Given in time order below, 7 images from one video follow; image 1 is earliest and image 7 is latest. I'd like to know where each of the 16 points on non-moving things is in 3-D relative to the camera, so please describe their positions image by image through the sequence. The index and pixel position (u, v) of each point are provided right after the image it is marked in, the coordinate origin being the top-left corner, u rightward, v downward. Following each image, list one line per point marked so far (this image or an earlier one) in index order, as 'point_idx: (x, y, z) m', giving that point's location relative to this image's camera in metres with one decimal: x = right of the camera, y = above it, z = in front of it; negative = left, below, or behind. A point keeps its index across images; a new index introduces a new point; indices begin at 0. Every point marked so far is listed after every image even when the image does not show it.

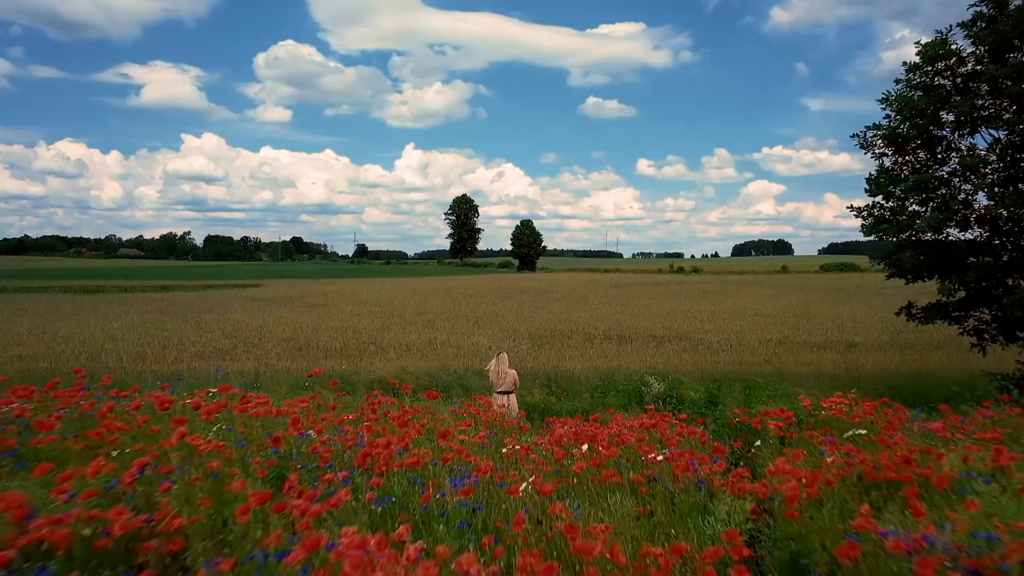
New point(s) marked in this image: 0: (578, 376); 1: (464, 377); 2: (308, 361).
0: (+1.0, -1.4, +12.6) m
1: (-0.7, -1.4, +12.2) m
2: (-3.5, -1.3, +14.6) m
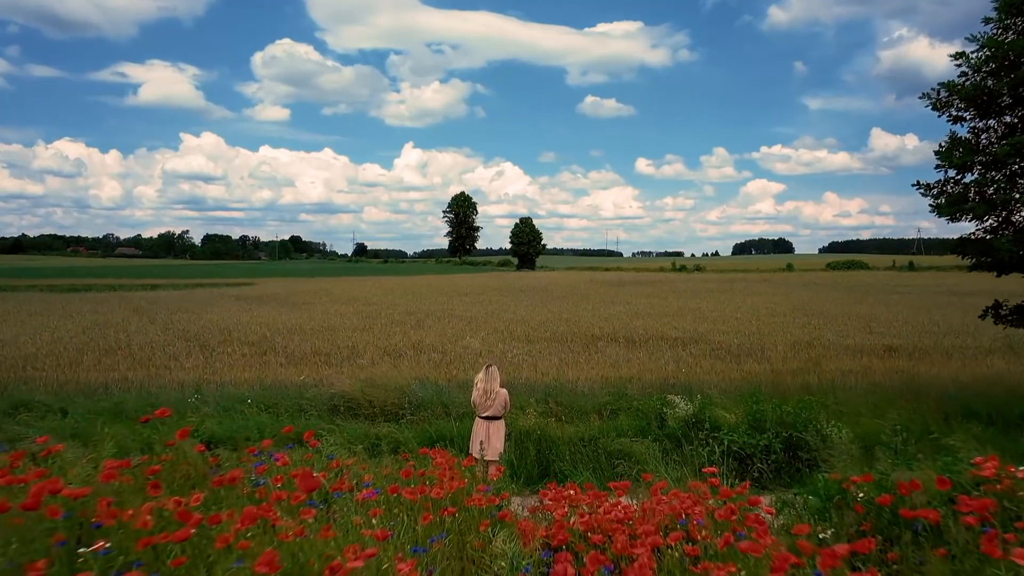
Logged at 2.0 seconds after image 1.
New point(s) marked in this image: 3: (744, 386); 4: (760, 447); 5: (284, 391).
0: (+0.9, -1.3, +10.5) m
1: (-0.9, -1.3, +10.0) m
2: (-3.7, -1.2, +12.5) m
3: (+2.9, -1.3, +10.3) m
4: (+2.2, -1.4, +7.3) m
5: (-2.9, -1.3, +10.6) m
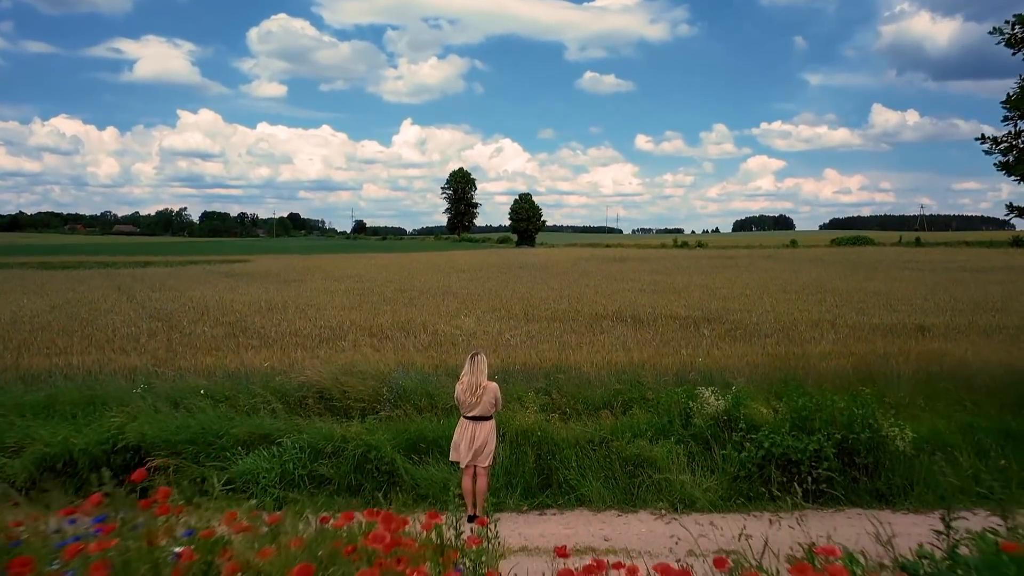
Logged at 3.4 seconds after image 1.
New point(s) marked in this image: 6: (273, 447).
0: (+0.9, -1.0, +9.2) m
1: (-0.9, -1.0, +8.7) m
2: (-3.7, -0.9, +11.1) m
3: (+2.8, -1.0, +9.0) m
4: (+2.1, -1.2, +6.0) m
5: (-2.9, -1.0, +9.2) m
6: (-1.8, -1.2, +6.4) m
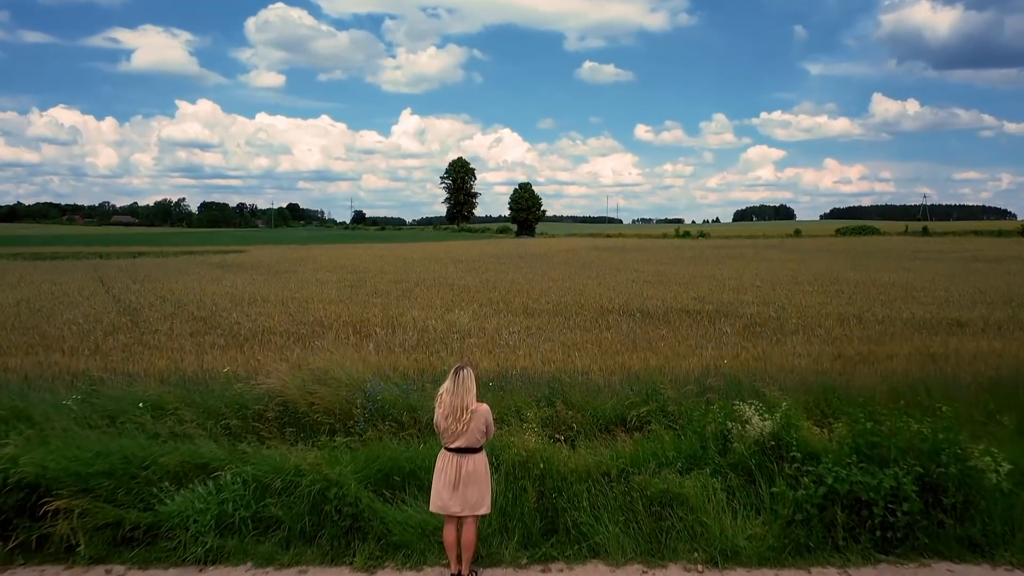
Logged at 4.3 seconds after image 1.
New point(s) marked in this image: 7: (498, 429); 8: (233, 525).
0: (+0.8, -1.0, +7.9) m
1: (-0.9, -0.9, +7.4) m
2: (-3.7, -0.8, +9.9) m
3: (+2.8, -0.9, +7.7) m
4: (+2.1, -1.2, +4.7) m
5: (-3.0, -0.9, +8.0) m
6: (-1.9, -1.2, +5.1) m
7: (-0.1, -1.1, +6.5) m
8: (-1.6, -1.4, +4.8) m
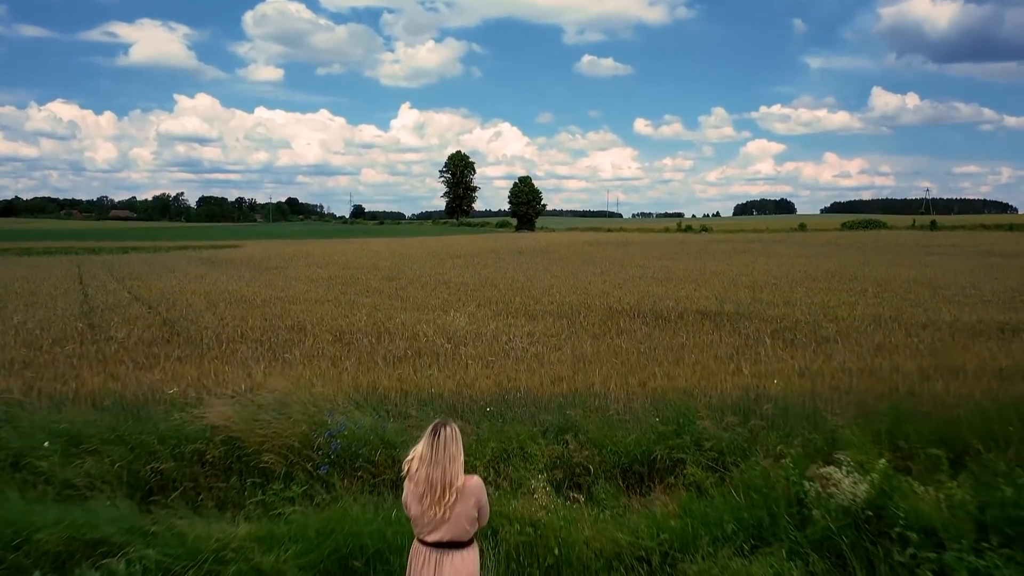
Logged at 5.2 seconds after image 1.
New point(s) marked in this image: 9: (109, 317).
0: (+0.8, -1.0, +6.5) m
1: (-0.9, -1.0, +6.0) m
2: (-3.7, -0.8, +8.5) m
3: (+2.8, -1.0, +6.3) m
4: (+2.1, -1.2, +3.3) m
5: (-2.9, -1.0, +6.6) m
6: (-1.9, -1.3, +3.7) m
7: (-0.1, -1.1, +5.1) m
8: (-1.6, -1.4, +3.4) m
9: (-6.7, -0.5, +13.8) m
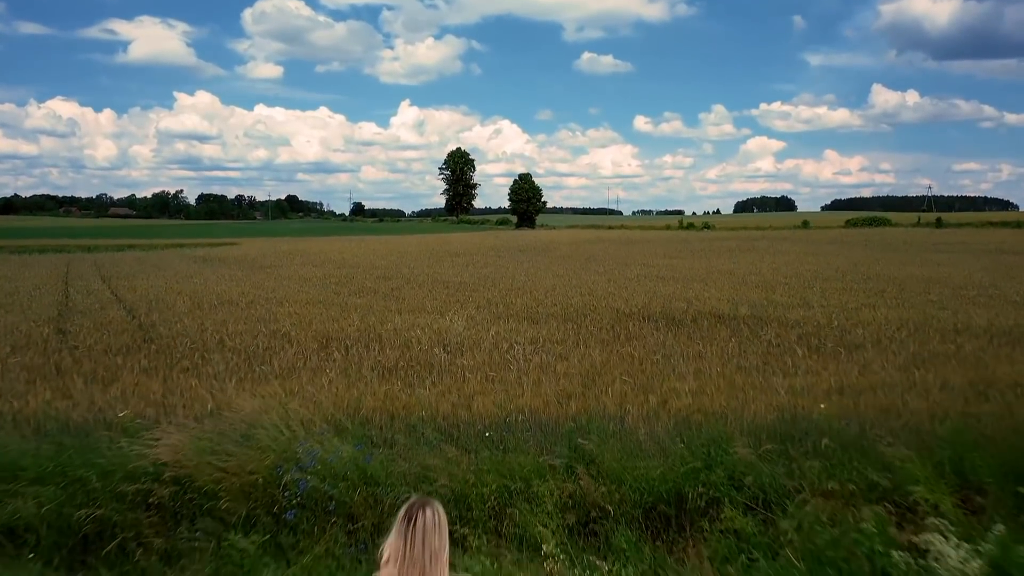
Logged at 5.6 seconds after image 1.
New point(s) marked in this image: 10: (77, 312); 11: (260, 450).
0: (+0.9, -1.0, +5.6) m
1: (-0.9, -1.1, +5.1) m
2: (-3.7, -0.9, +7.6) m
3: (+2.8, -1.0, +5.4) m
4: (+2.2, -1.3, +2.5) m
5: (-2.9, -1.0, +5.7) m
6: (-1.8, -1.3, +2.8) m
7: (-0.1, -1.2, +4.2) m
8: (-1.6, -1.5, +2.5) m
9: (-6.7, -0.5, +12.9) m
10: (-7.4, -0.4, +14.2) m
11: (-1.6, -1.0, +5.2) m
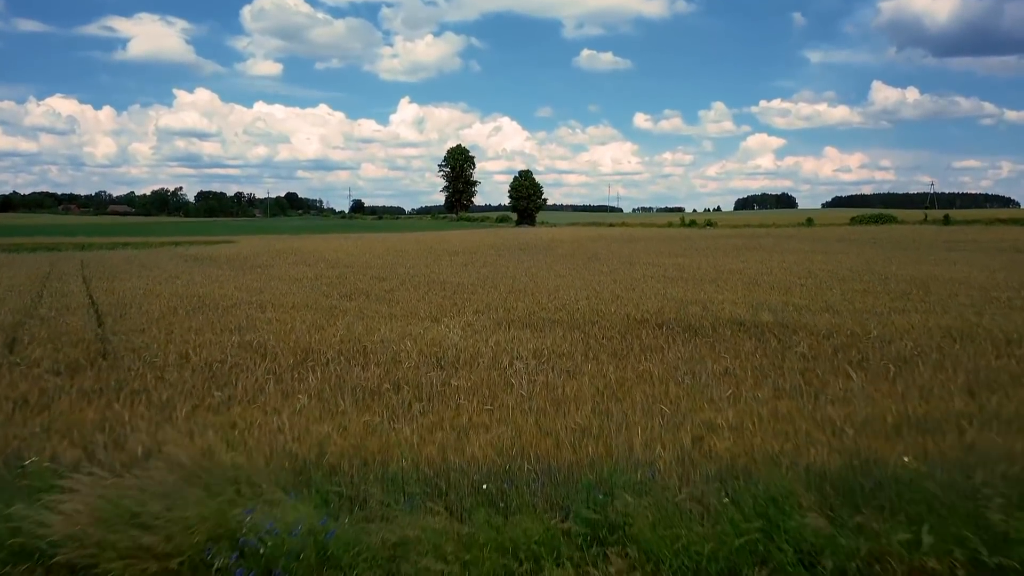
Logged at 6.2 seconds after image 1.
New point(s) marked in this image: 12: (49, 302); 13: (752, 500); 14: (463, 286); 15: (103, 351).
0: (+0.9, -1.1, +4.4) m
1: (-0.9, -1.1, +3.9) m
2: (-3.7, -0.9, +6.4) m
3: (+2.9, -1.1, +4.2) m
4: (+2.2, -1.4, +1.3) m
5: (-2.9, -1.1, +4.5) m
6: (-1.8, -1.4, +1.6) m
7: (0.0, -1.3, +3.0) m
8: (-1.6, -1.6, +1.4) m
9: (-6.6, -0.6, +11.7) m
10: (-7.4, -0.5, +13.0) m
11: (-1.5, -1.1, +4.0) m
12: (-9.1, -0.3, +16.3) m
13: (+1.3, -1.1, +4.4) m
14: (-1.1, 0.0, +18.7) m
15: (-4.7, -0.7, +9.5) m
